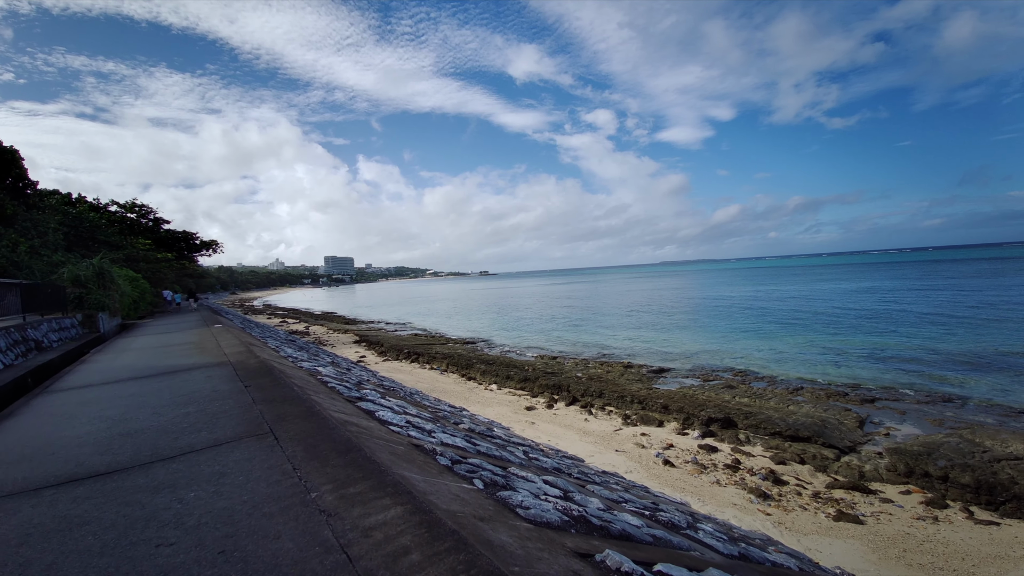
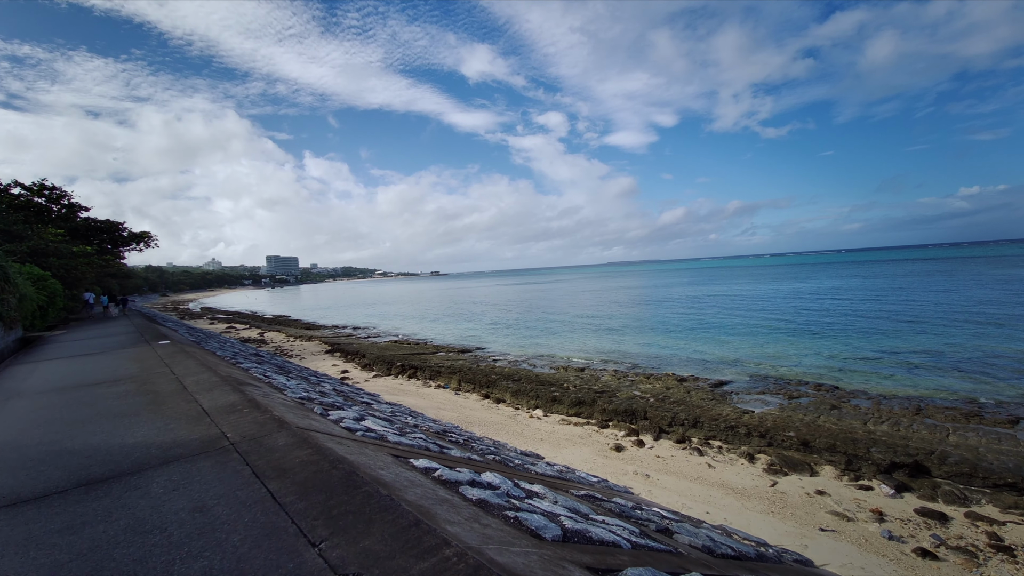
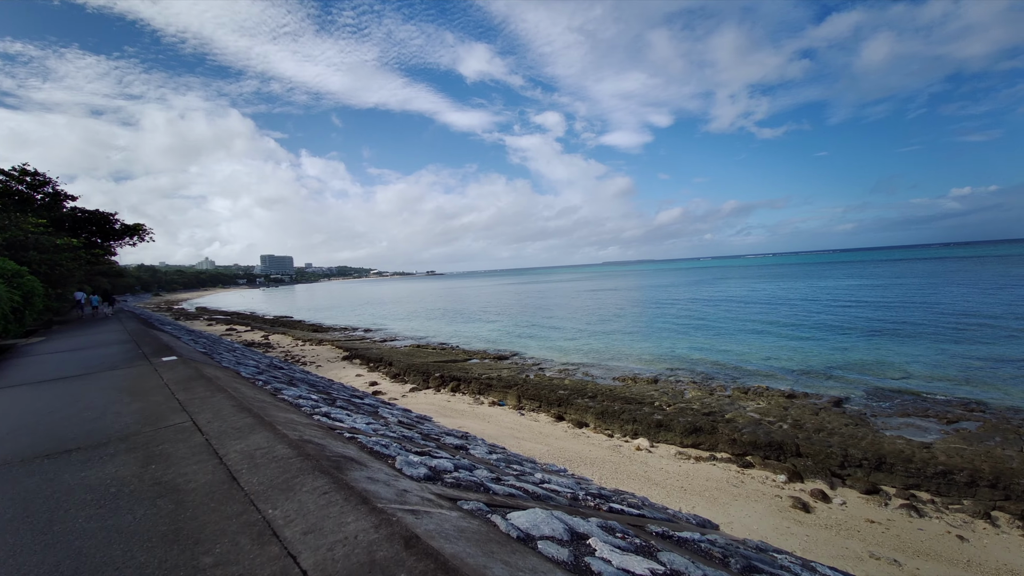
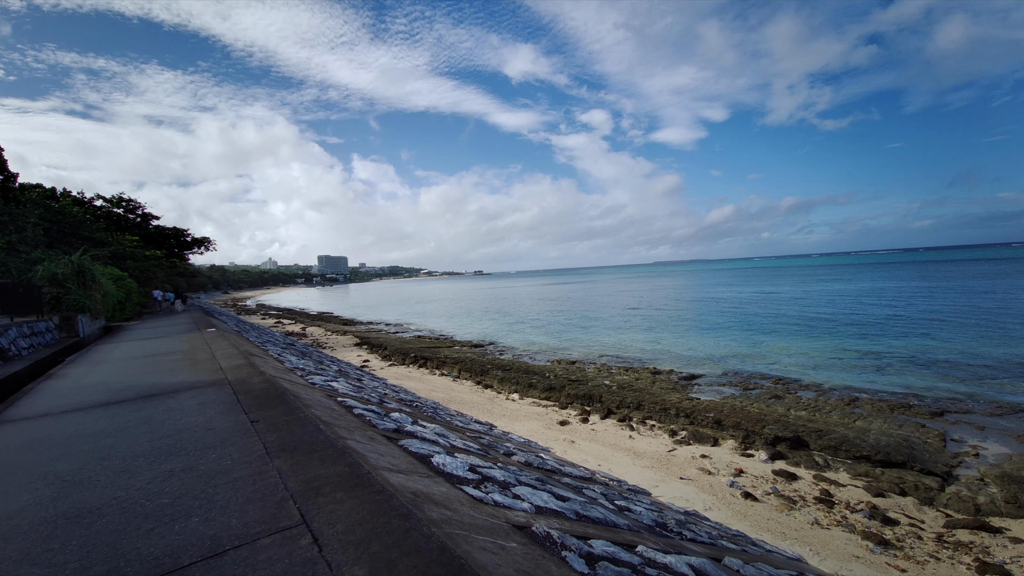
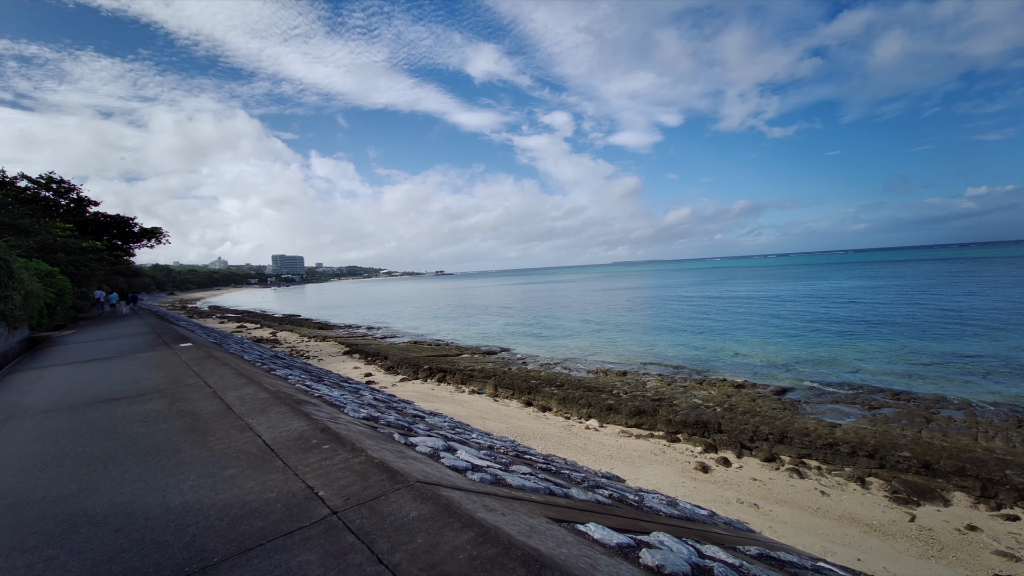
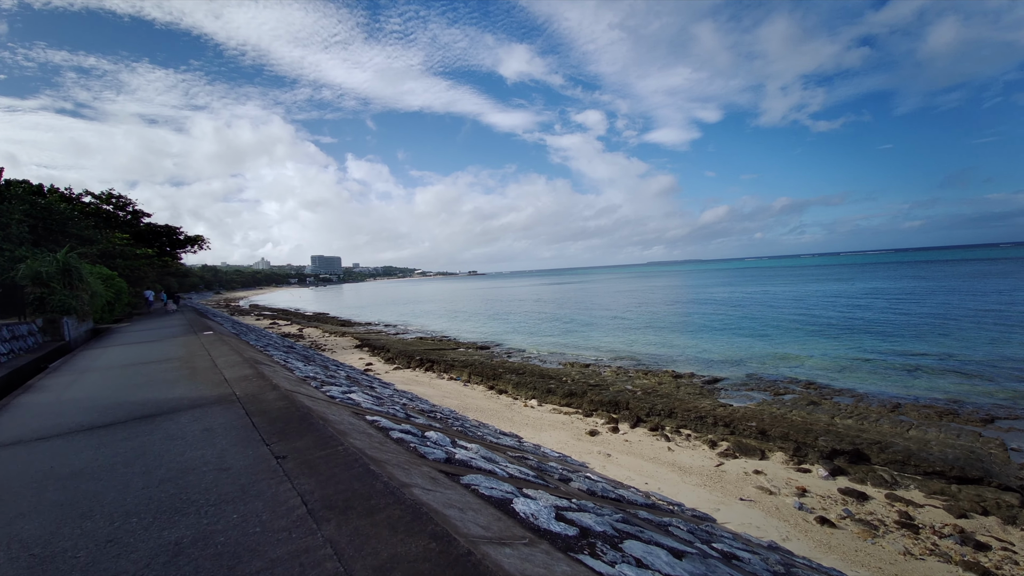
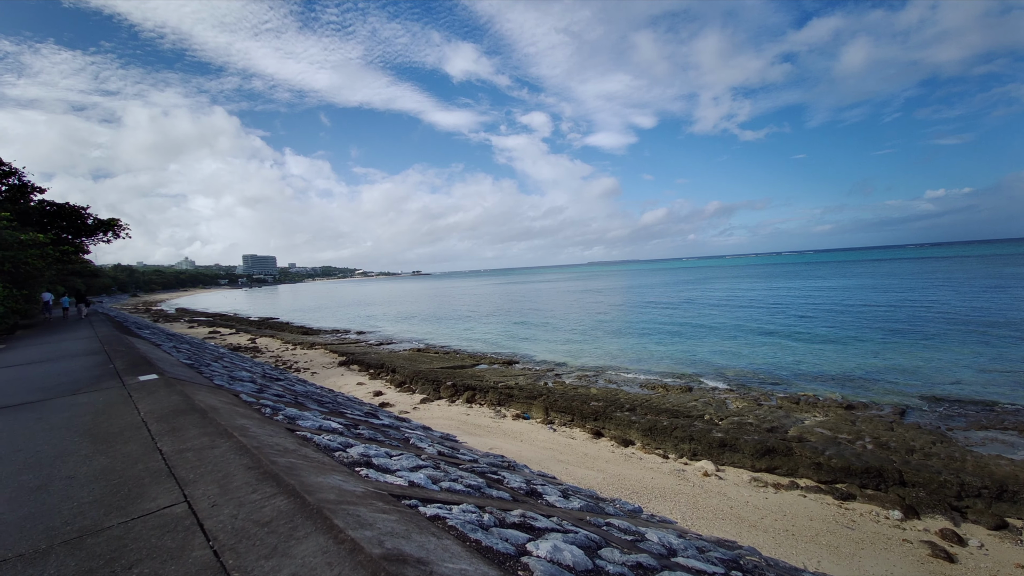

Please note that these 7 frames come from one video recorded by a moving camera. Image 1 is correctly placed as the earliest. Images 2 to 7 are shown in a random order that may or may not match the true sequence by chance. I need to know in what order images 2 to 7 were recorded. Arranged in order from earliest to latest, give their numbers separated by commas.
4, 6, 2, 5, 3, 7
